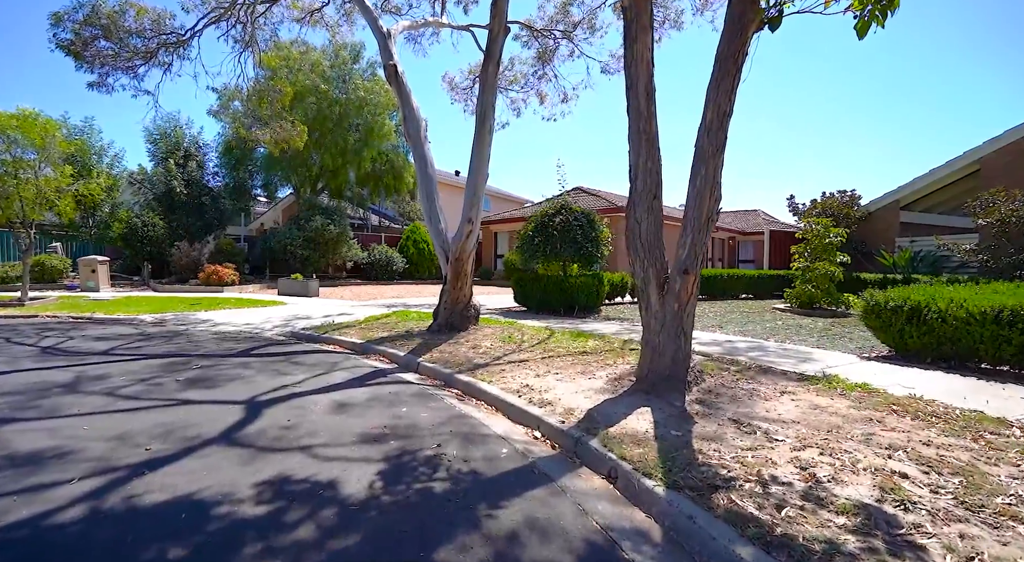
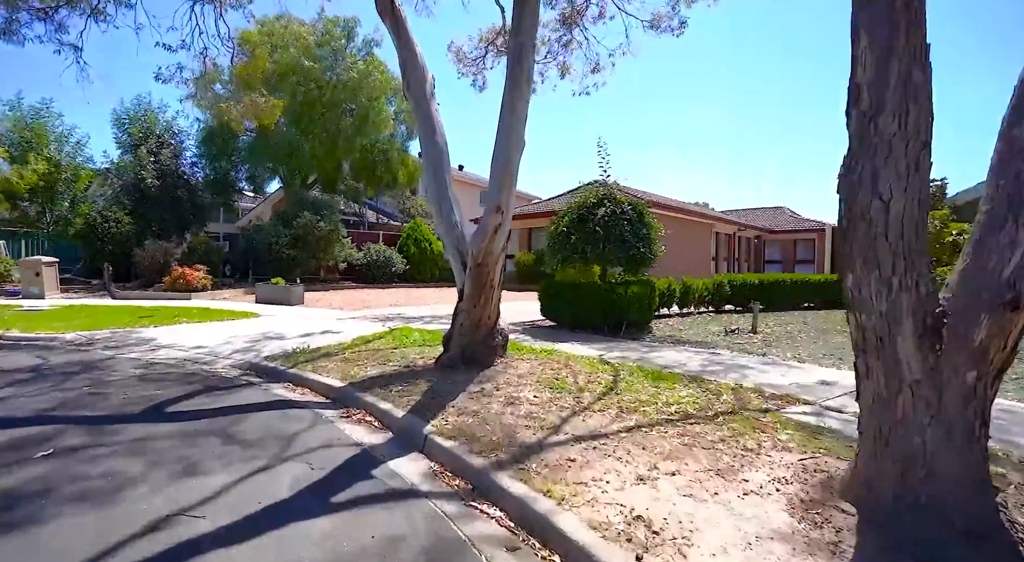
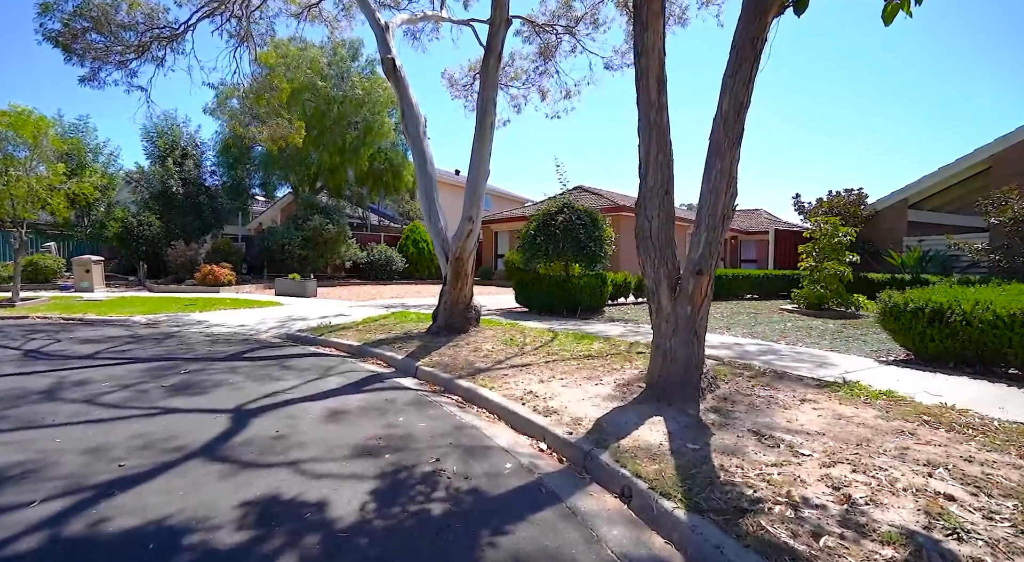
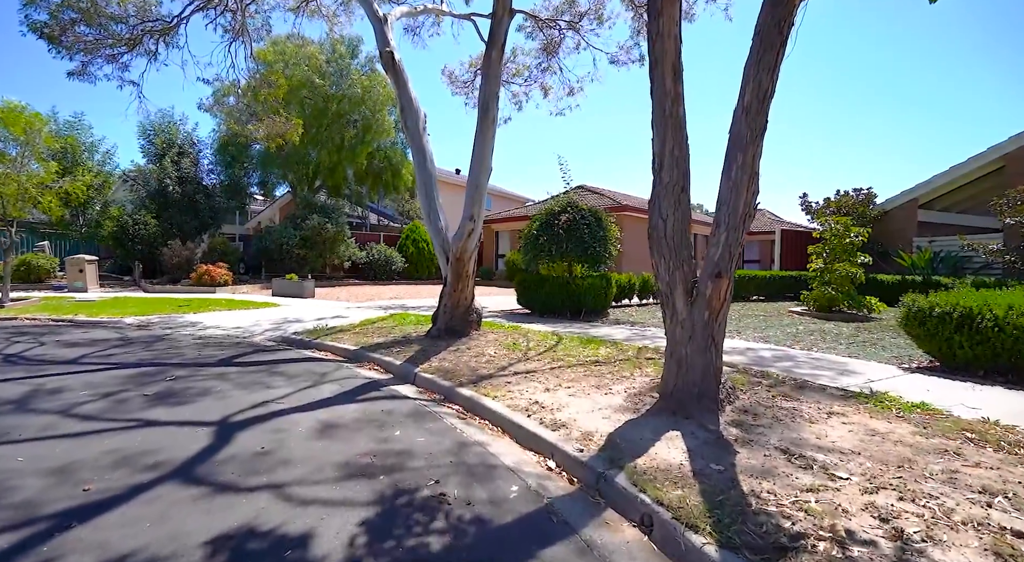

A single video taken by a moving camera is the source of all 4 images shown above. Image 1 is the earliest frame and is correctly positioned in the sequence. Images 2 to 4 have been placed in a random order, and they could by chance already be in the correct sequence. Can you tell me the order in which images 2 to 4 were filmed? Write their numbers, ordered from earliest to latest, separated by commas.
3, 4, 2
